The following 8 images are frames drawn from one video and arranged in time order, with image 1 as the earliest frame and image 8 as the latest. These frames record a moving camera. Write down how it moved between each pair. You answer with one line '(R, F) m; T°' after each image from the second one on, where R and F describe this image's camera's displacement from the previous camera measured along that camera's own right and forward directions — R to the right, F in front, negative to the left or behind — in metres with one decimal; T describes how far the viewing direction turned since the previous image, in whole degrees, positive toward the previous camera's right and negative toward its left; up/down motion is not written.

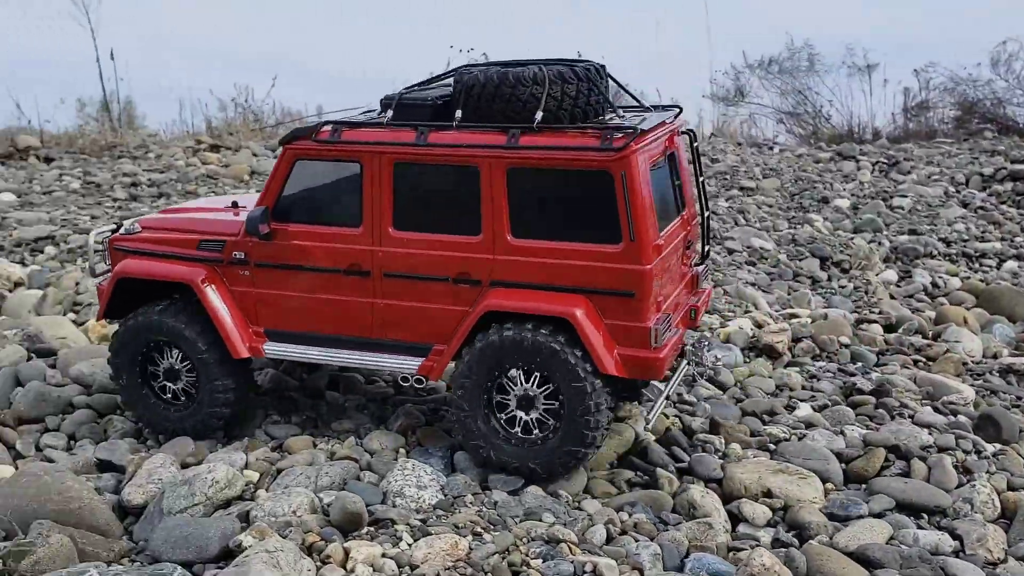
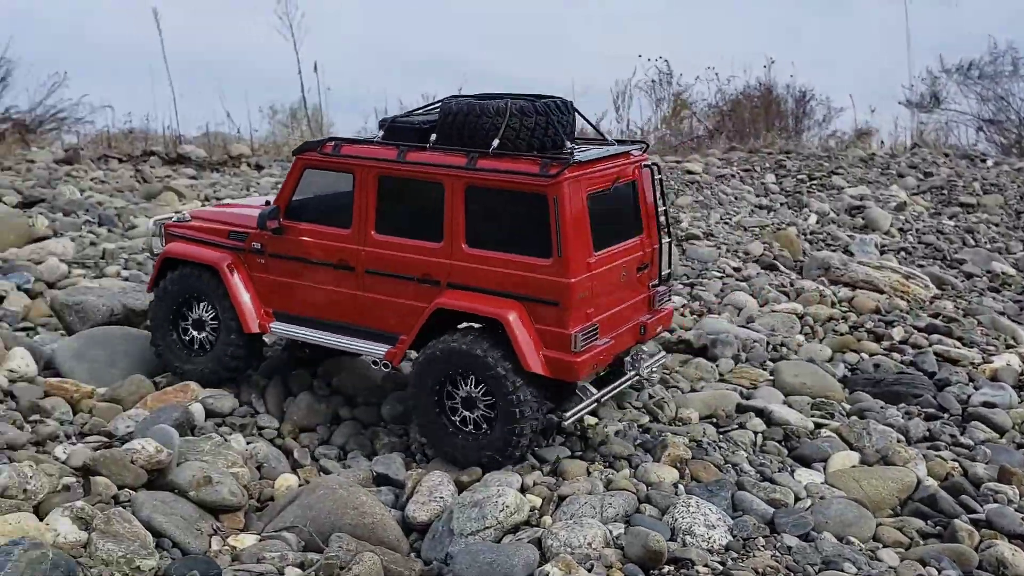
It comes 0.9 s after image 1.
(-0.5, 0.0) m; -9°
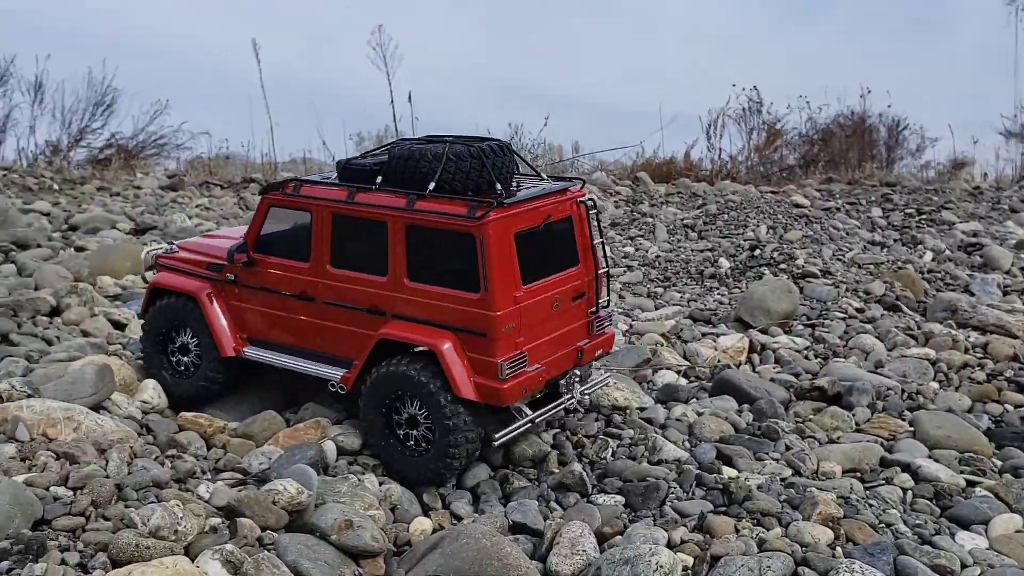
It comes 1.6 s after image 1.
(-0.3, +0.1) m; -4°
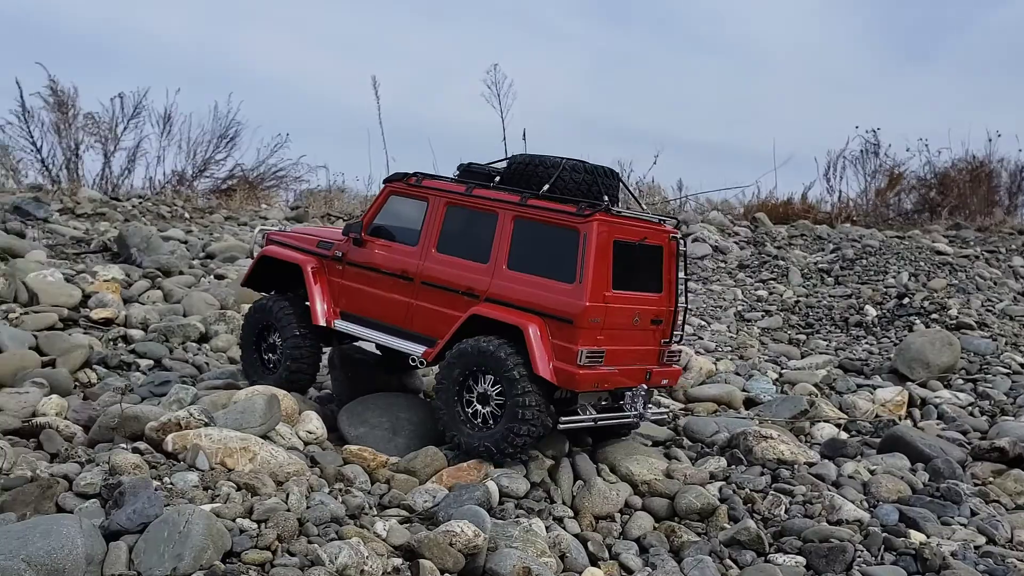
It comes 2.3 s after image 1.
(-0.4, +0.1) m; -6°
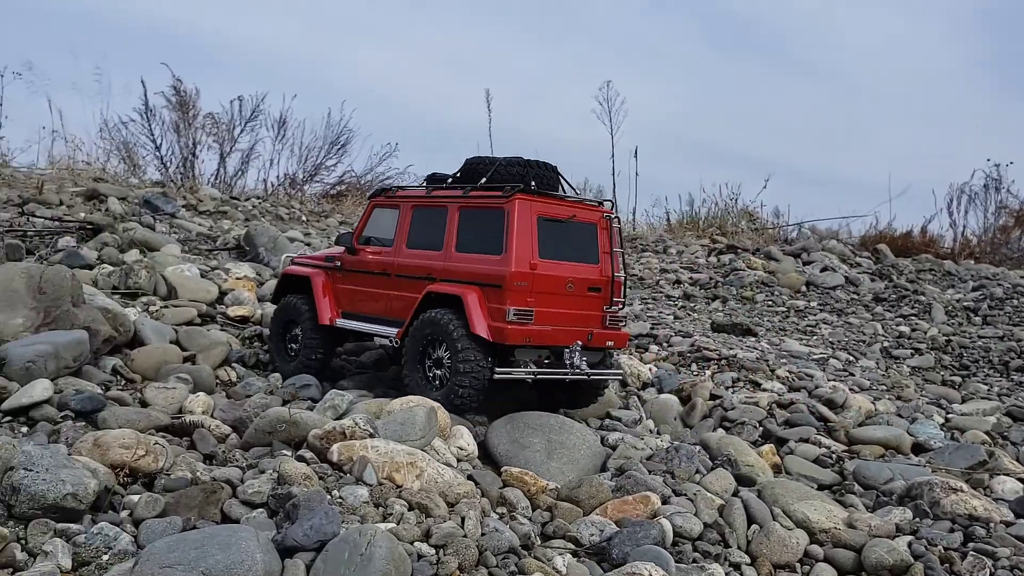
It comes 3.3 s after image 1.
(-0.5, +0.3) m; -5°
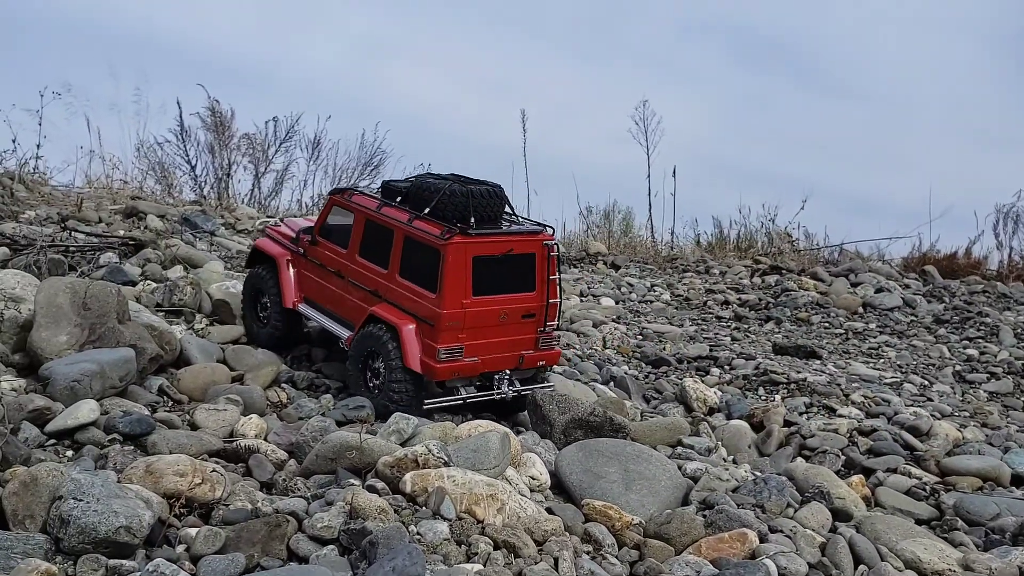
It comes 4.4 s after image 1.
(-0.3, +0.4) m; -2°
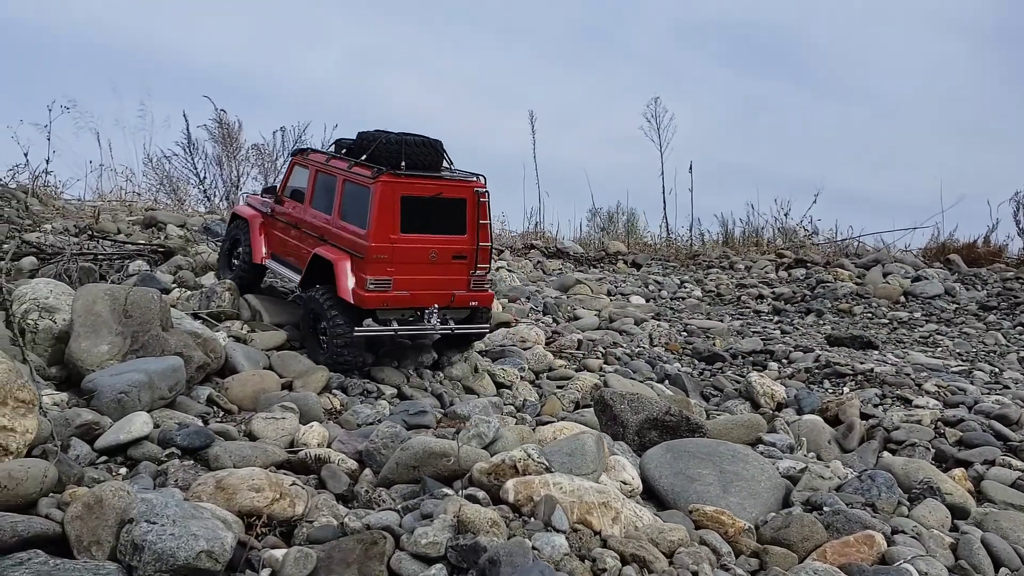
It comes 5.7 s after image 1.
(-0.4, +0.4) m; 0°
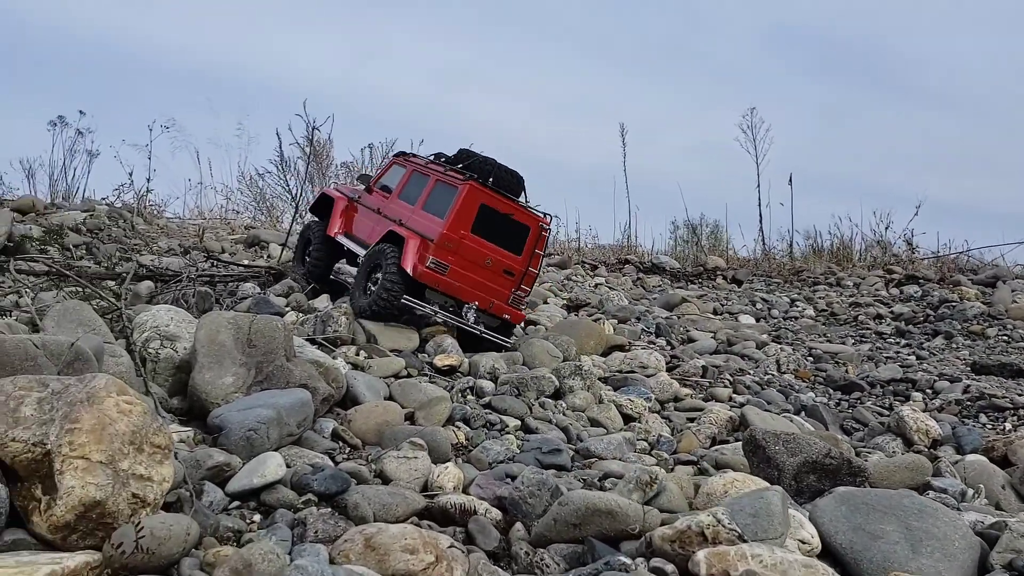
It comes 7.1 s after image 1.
(-0.4, +0.4) m; -5°
